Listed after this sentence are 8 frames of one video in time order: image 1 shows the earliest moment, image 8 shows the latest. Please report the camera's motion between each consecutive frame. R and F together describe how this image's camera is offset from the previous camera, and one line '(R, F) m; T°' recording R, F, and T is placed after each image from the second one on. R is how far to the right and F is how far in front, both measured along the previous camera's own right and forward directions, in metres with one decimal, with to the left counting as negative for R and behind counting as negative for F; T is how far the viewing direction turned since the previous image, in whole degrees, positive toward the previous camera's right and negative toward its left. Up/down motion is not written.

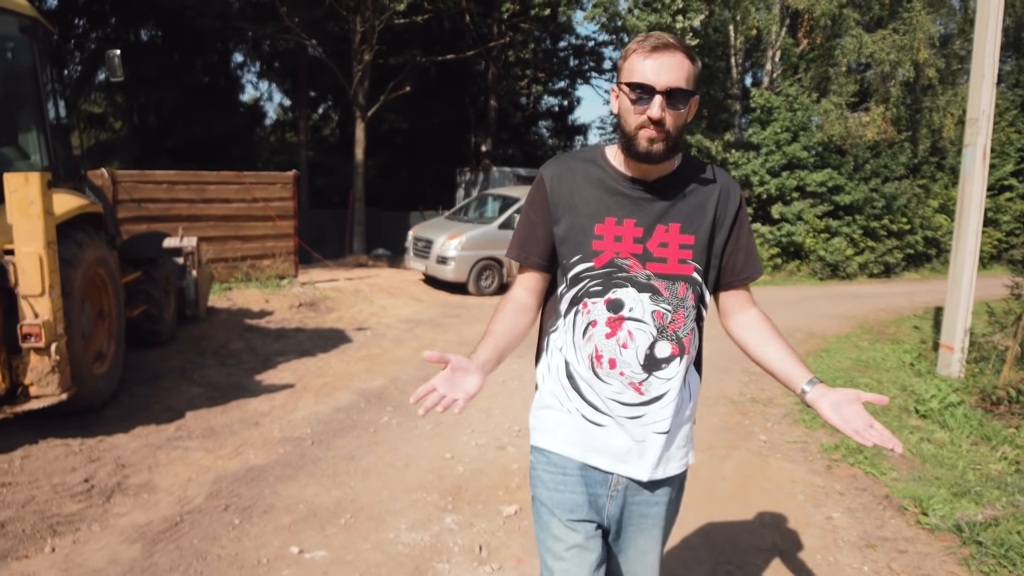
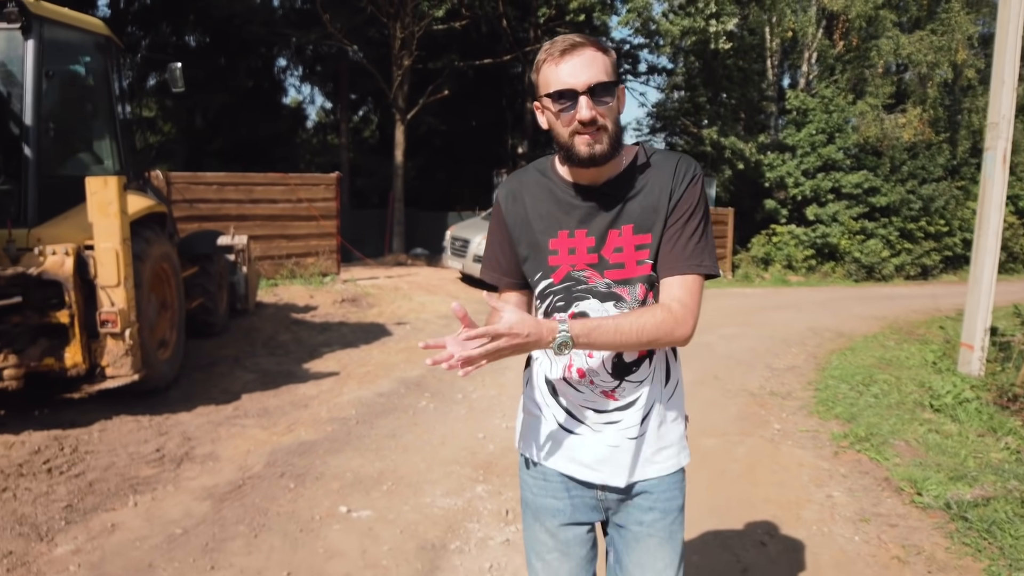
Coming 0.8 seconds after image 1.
(+0.1, -0.5) m; -2°
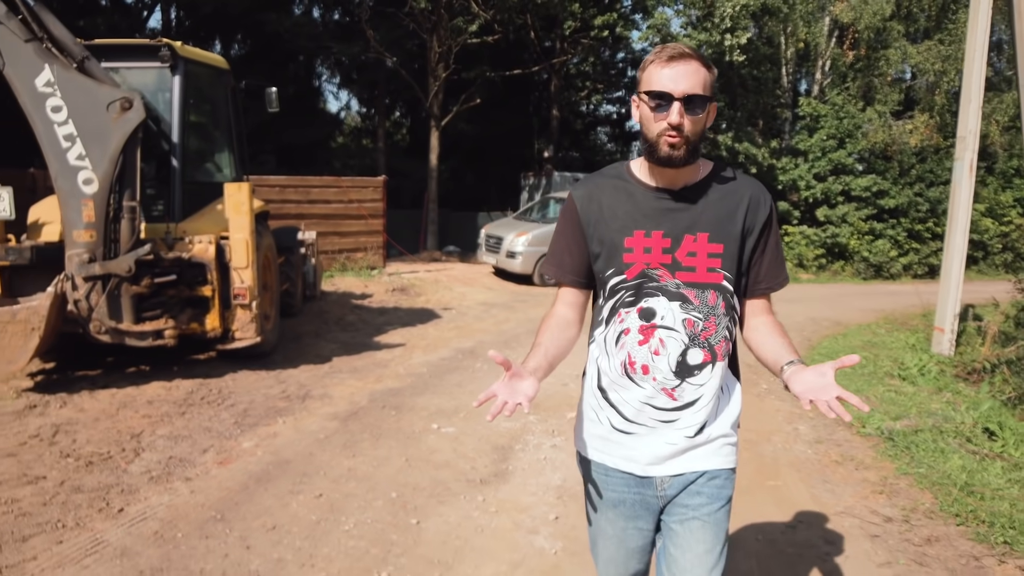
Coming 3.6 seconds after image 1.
(-0.2, -1.6) m; -1°
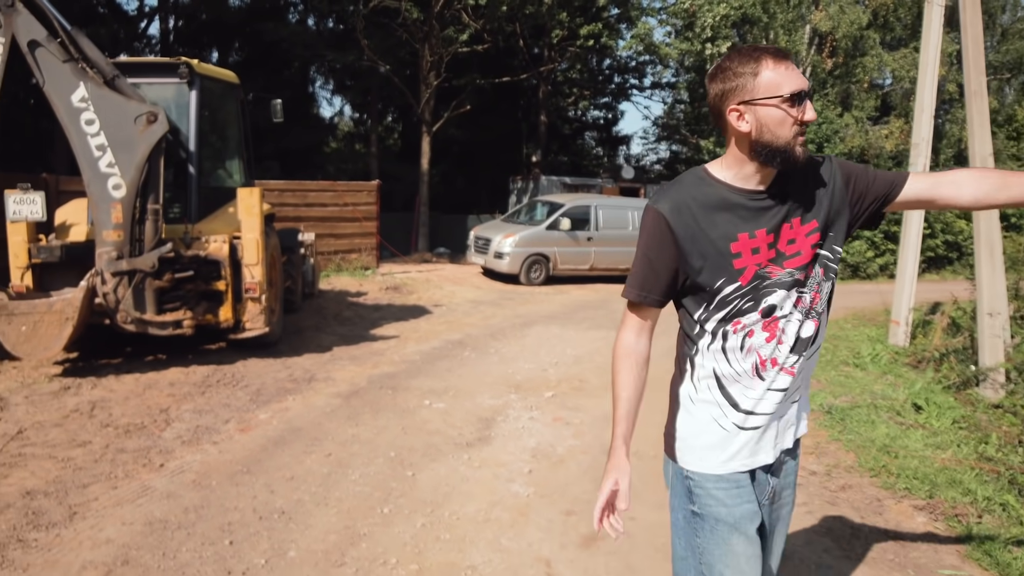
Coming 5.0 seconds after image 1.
(+0.1, -0.8) m; +1°
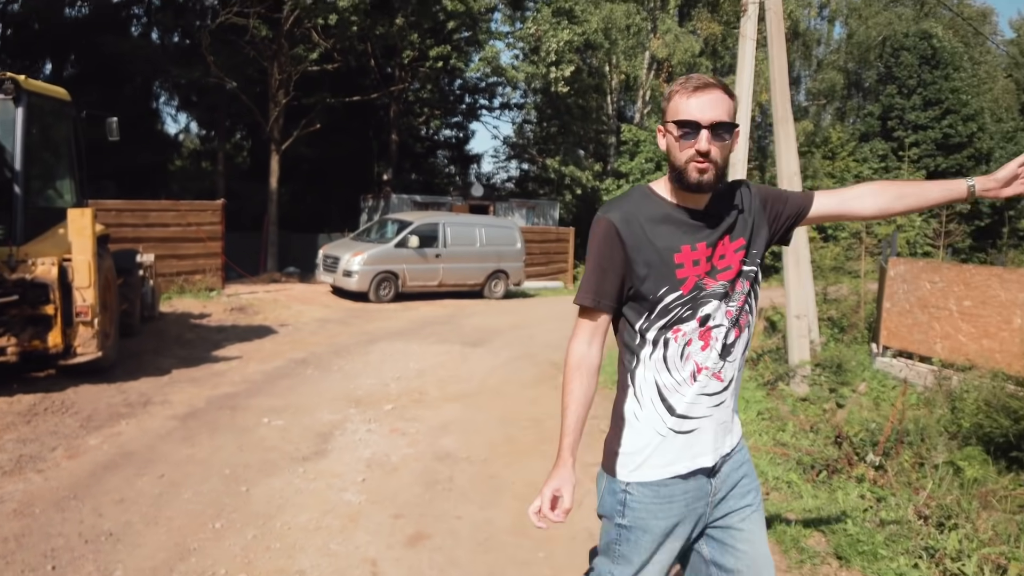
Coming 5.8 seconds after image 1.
(+0.2, -0.3) m; +9°
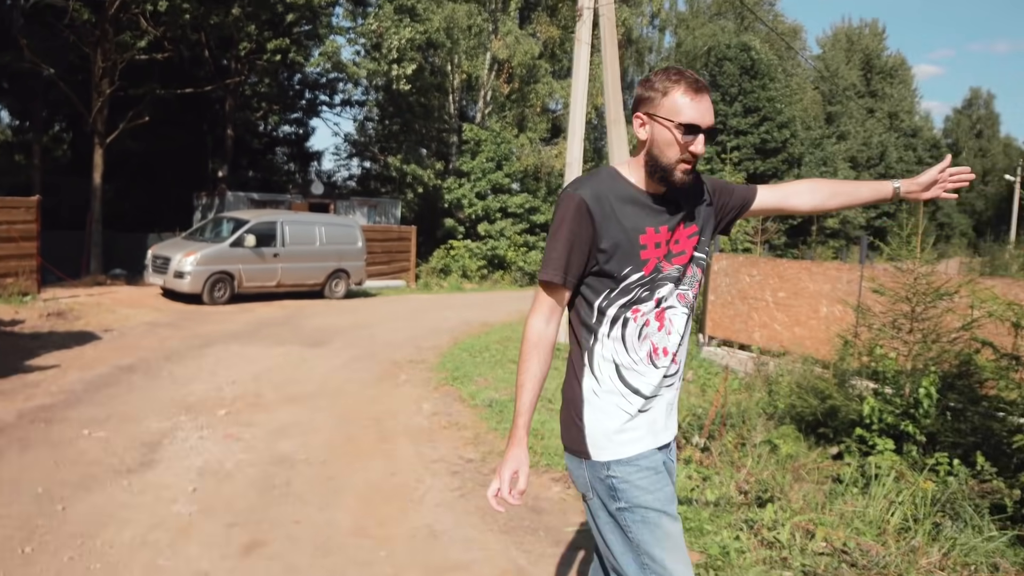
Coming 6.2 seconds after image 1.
(0.0, 0.0) m; +10°
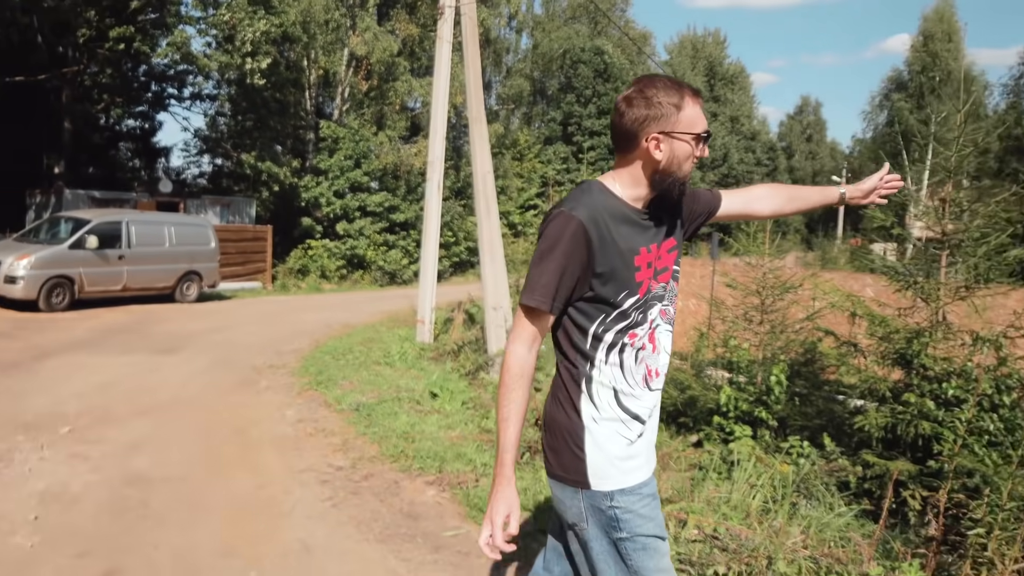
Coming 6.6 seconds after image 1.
(-0.1, +0.1) m; +9°
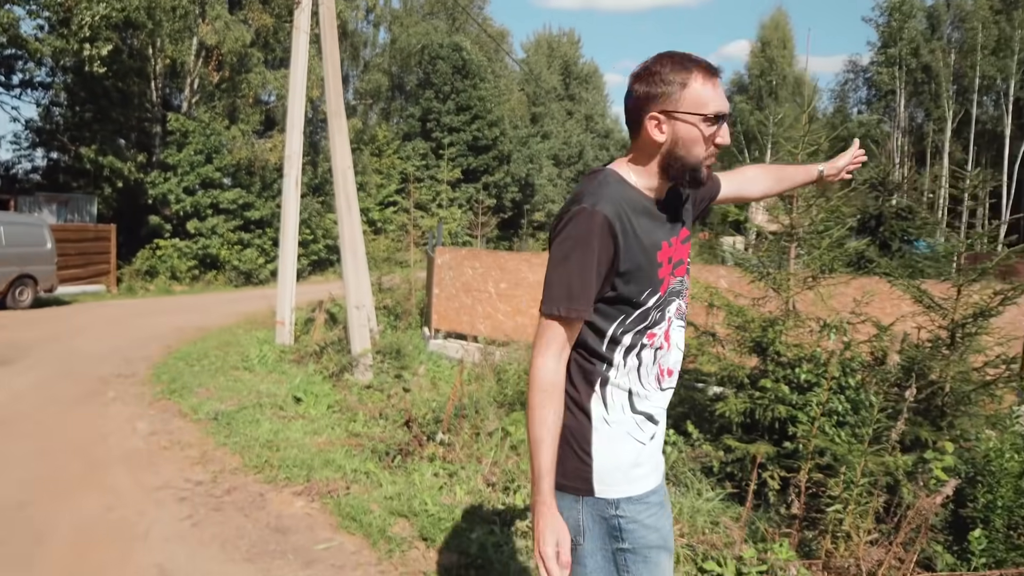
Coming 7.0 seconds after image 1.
(-0.1, +0.2) m; +9°
